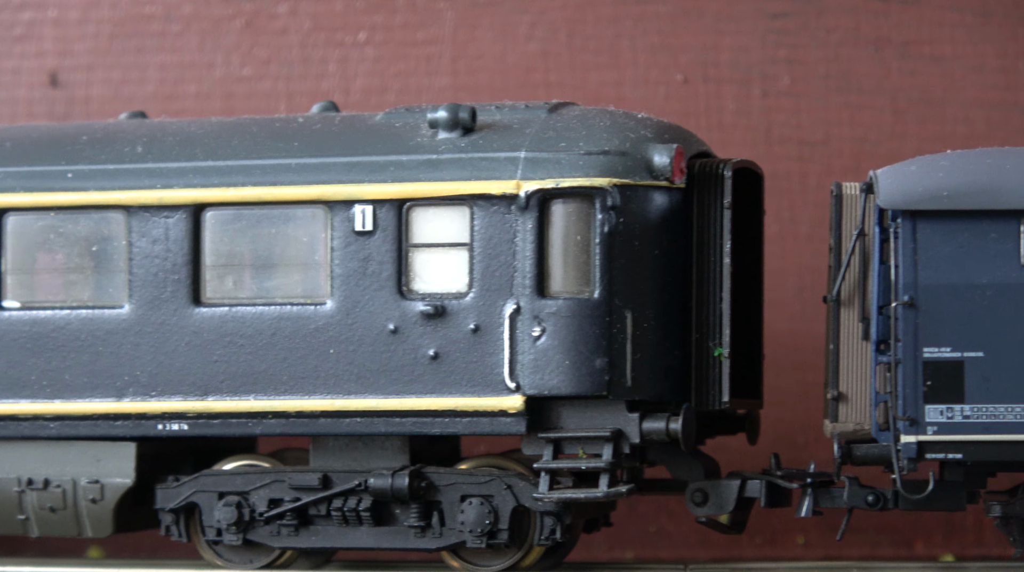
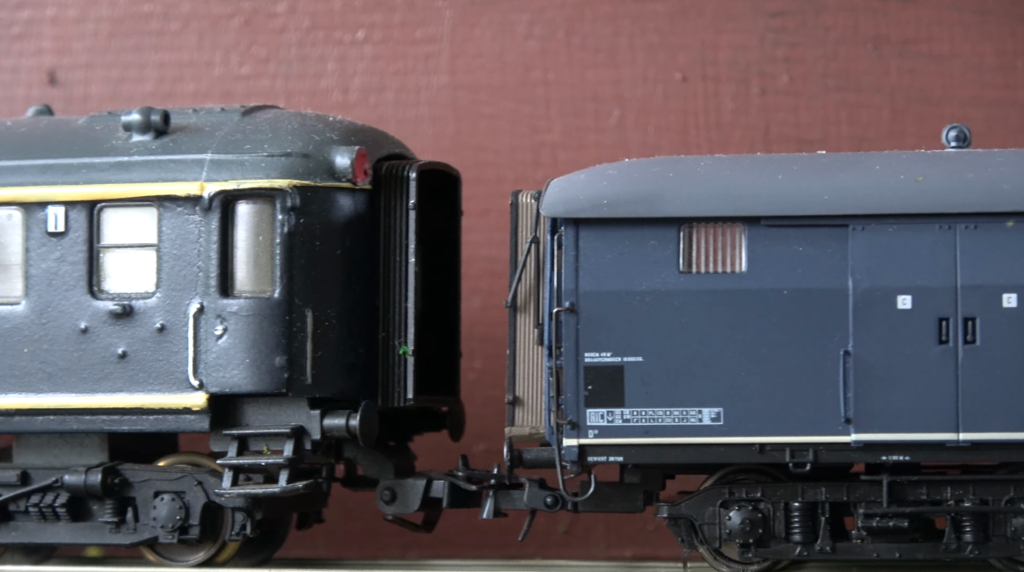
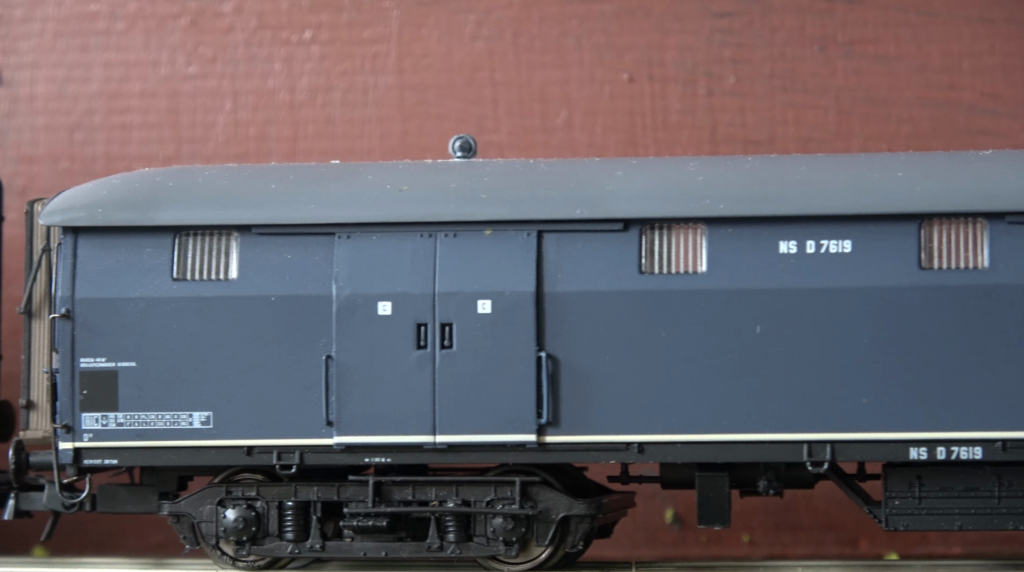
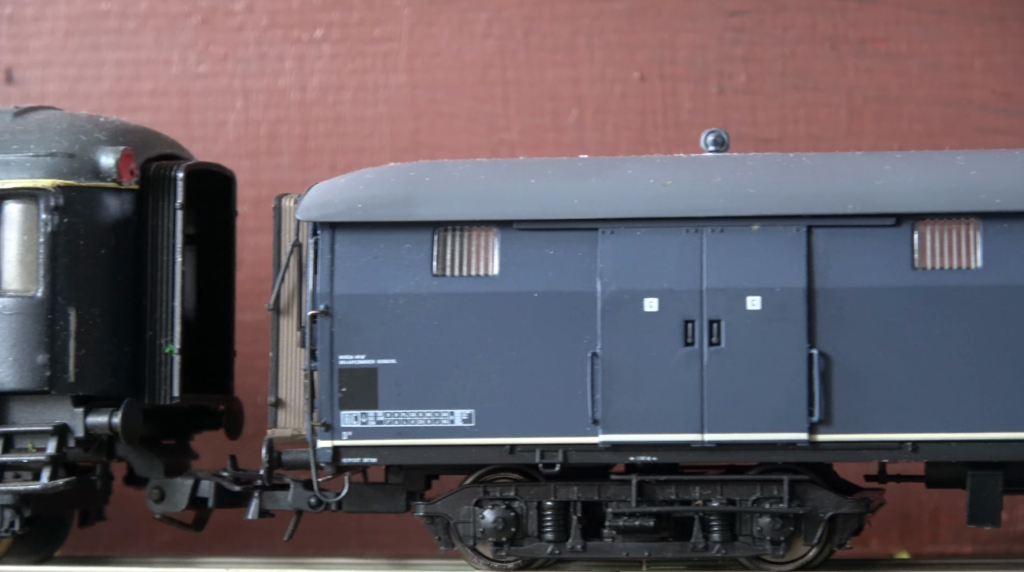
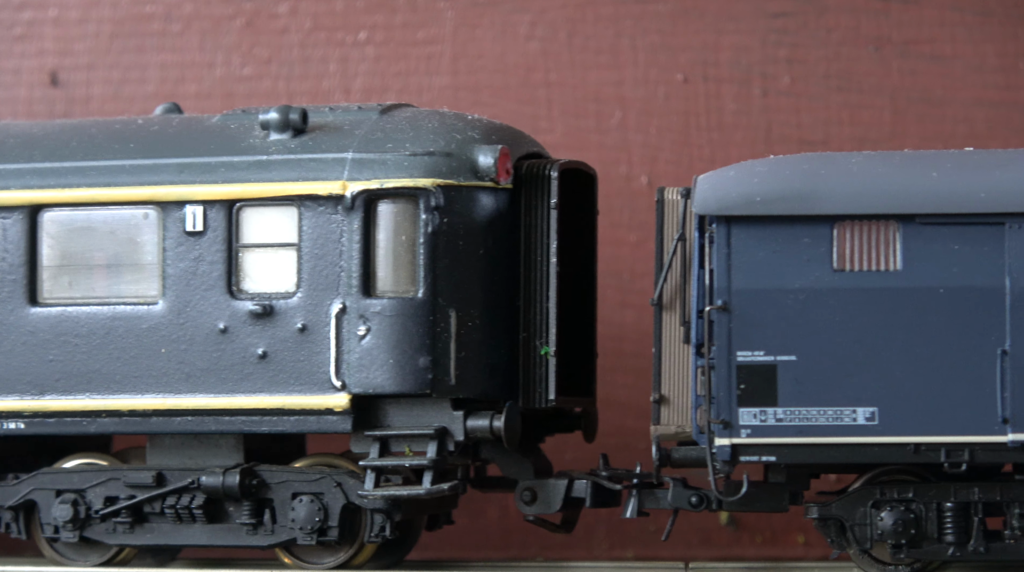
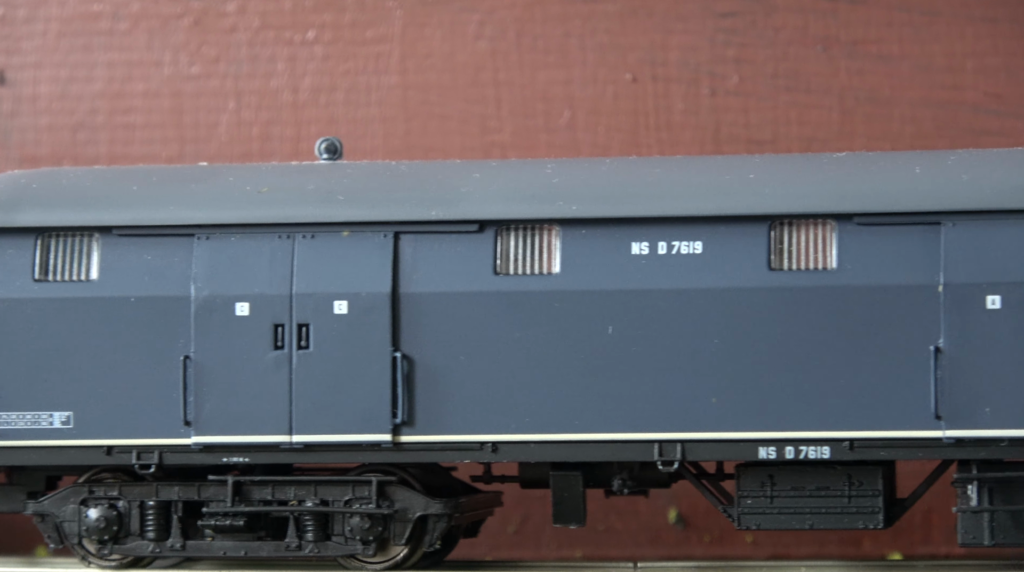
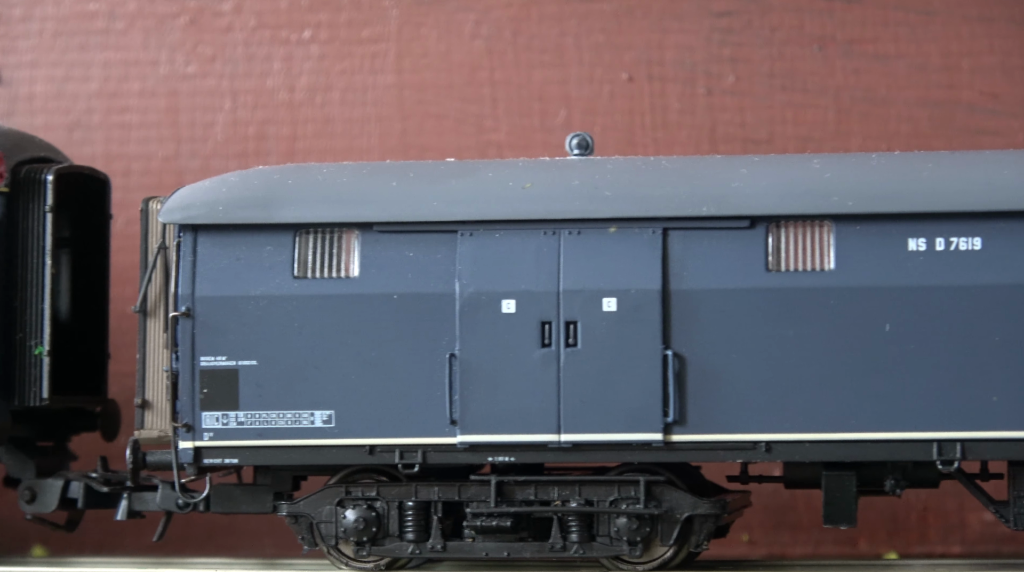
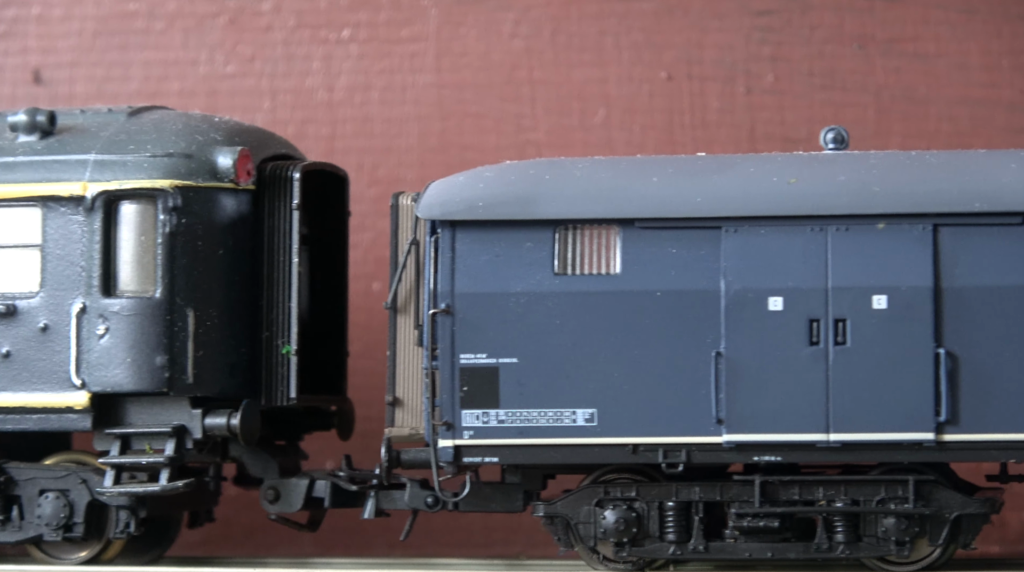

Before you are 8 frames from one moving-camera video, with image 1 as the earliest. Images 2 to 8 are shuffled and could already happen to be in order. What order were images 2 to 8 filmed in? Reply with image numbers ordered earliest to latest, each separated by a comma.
5, 2, 8, 4, 7, 3, 6
